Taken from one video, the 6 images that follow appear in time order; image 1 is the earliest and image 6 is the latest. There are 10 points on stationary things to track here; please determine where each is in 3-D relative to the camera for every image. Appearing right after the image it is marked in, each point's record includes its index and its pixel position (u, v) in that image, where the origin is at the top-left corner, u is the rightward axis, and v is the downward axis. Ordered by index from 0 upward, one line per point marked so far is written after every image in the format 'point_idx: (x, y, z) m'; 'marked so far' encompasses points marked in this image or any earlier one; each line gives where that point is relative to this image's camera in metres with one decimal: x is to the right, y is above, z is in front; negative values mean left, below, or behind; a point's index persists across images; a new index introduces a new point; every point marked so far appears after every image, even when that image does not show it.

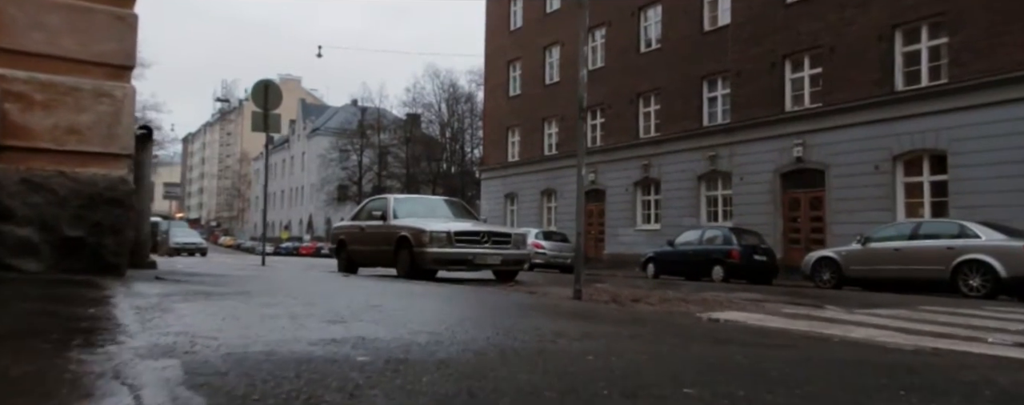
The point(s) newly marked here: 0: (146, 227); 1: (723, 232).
0: (-5.5, -0.4, +10.5) m
1: (+5.4, -0.8, +18.0) m
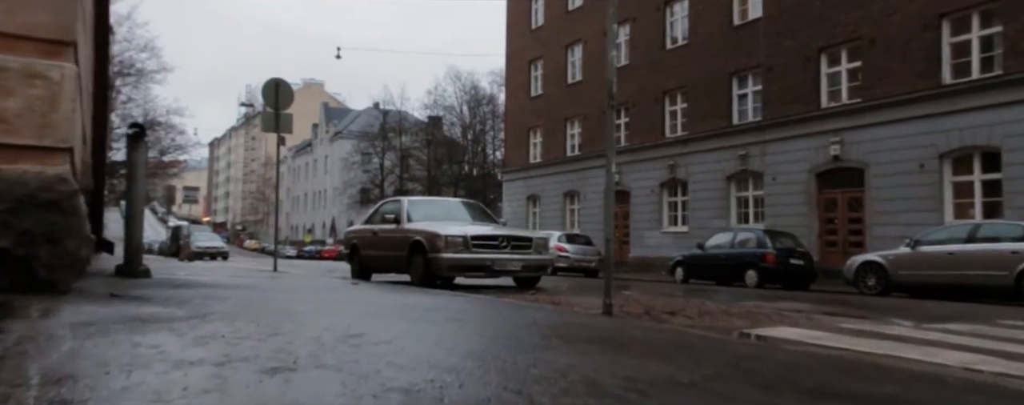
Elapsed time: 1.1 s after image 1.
0: (-5.2, -0.4, +9.8) m
1: (+5.9, -0.8, +16.9) m
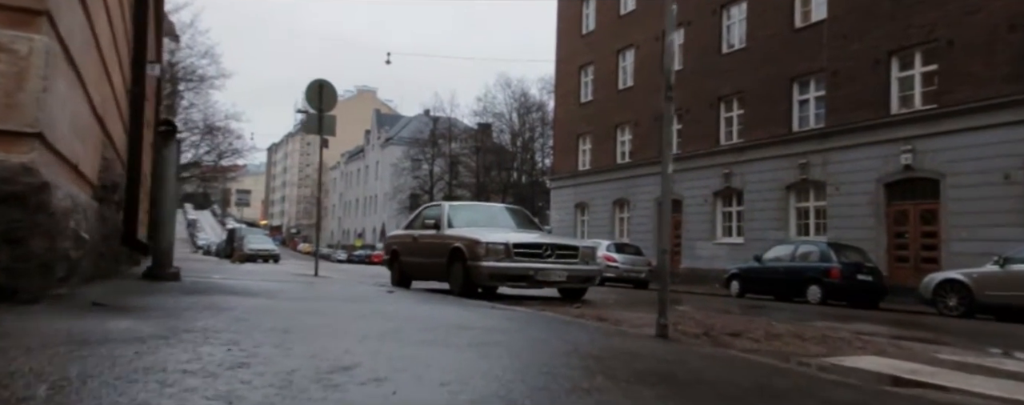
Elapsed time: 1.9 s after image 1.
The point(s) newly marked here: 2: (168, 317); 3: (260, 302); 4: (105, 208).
0: (-4.6, -0.4, +9.4) m
1: (+7.0, -1.0, +15.8) m
2: (-1.9, -0.6, +3.8) m
3: (-2.3, -0.9, +6.4) m
4: (-4.6, -0.1, +7.9) m
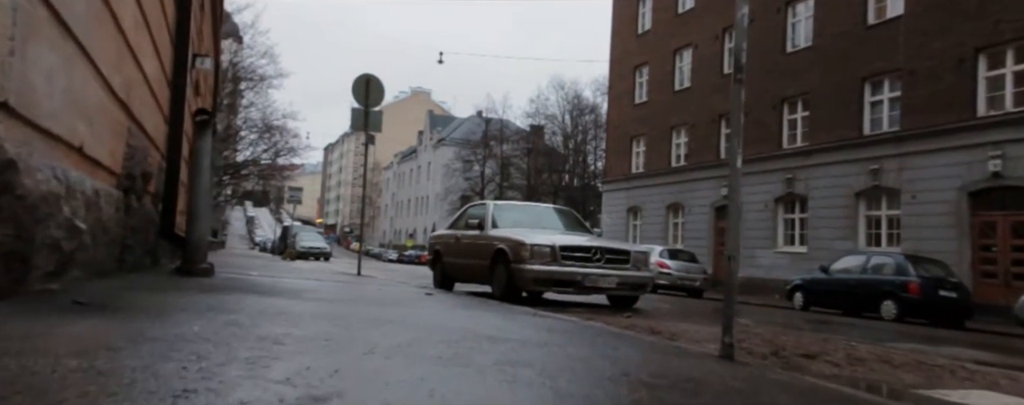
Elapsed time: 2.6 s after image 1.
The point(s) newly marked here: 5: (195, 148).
0: (-4.0, -0.3, +9.1) m
1: (+8.0, -1.2, +14.6) m
2: (-1.7, -0.6, +3.3) m
3: (-1.9, -0.8, +5.9) m
4: (-4.1, 0.0, +7.6) m
5: (-4.2, +0.7, +9.2) m
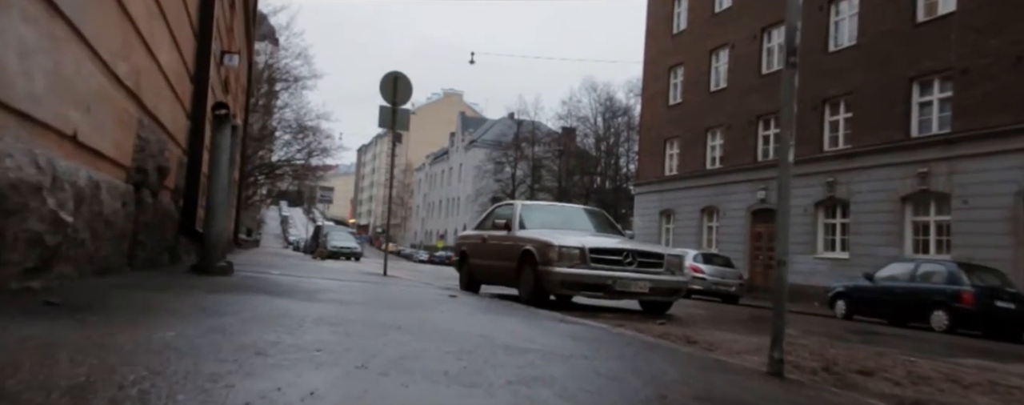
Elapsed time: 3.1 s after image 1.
0: (-3.7, -0.3, +8.8) m
1: (+8.5, -1.3, +13.8) m
2: (-1.6, -0.5, +2.9) m
3: (-1.7, -0.8, +5.5) m
4: (-3.8, +0.1, +7.3) m
5: (-3.8, +0.8, +9.0) m
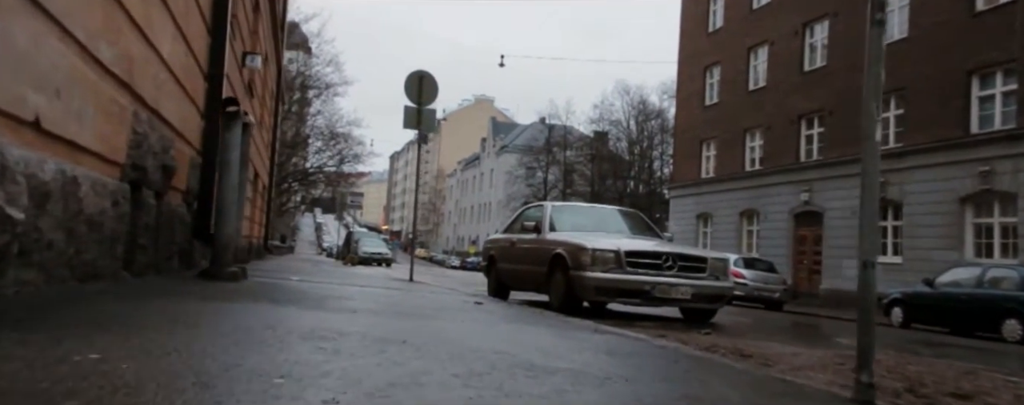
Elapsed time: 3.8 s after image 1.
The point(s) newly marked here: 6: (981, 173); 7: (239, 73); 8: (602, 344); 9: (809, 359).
0: (-3.3, -0.3, +8.3) m
1: (+9.1, -1.2, +12.7) m
2: (-1.5, -0.5, +2.3) m
3: (-1.6, -0.8, +4.9) m
4: (-3.6, +0.1, +6.8) m
5: (-3.5, +0.7, +8.5) m
6: (+12.7, +0.8, +19.1) m
7: (-5.9, +2.8, +15.1) m
8: (+0.7, -1.0, +5.2) m
9: (+2.5, -1.3, +6.0) m
